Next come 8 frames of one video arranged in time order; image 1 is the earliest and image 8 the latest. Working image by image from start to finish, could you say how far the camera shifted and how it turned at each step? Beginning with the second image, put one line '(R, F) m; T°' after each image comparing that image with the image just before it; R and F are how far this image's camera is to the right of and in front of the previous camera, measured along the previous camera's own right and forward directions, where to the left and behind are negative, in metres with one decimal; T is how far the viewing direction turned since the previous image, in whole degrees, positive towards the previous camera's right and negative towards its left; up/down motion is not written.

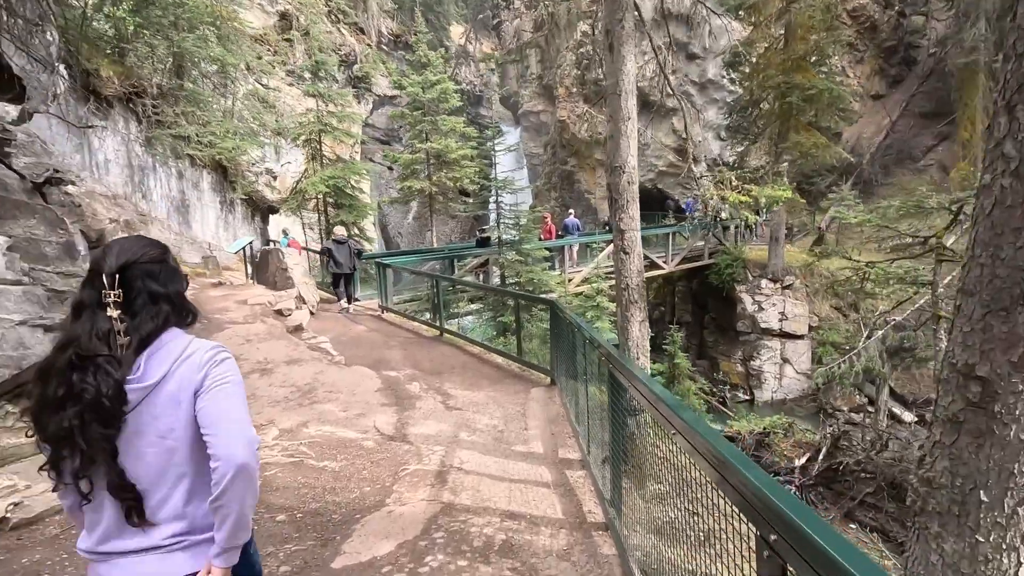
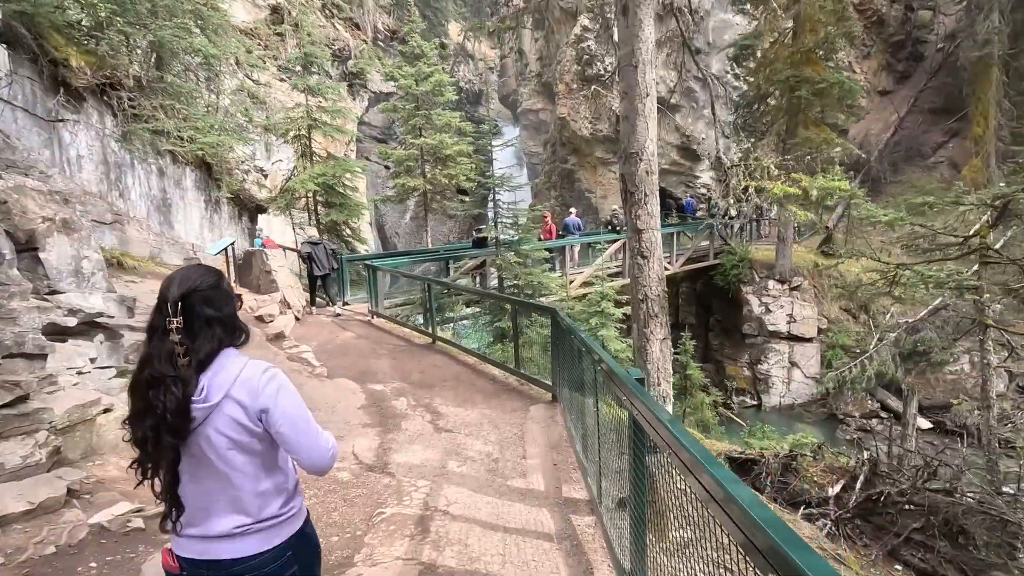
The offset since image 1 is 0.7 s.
(0.0, +0.6) m; 0°
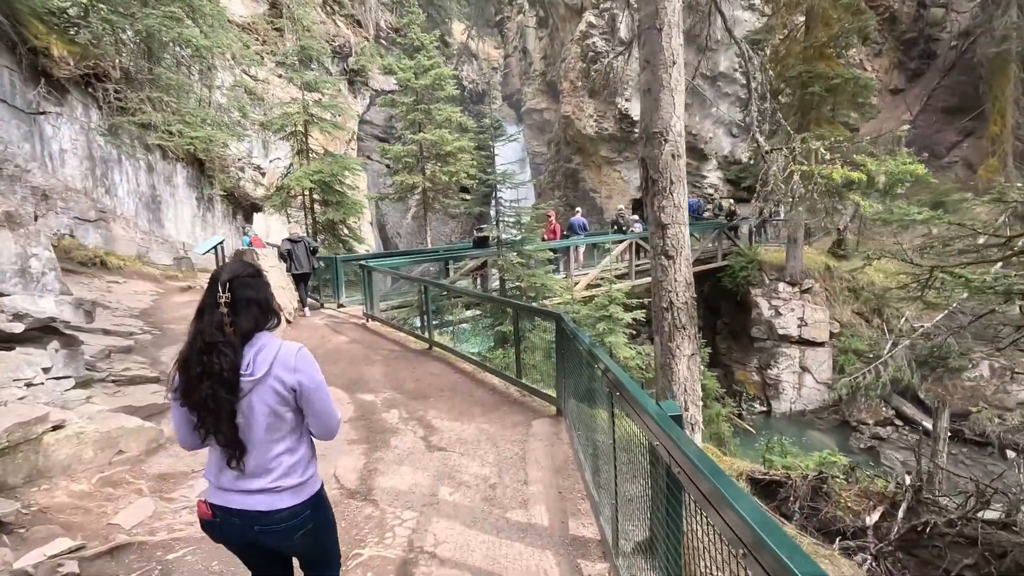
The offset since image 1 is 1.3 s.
(0.0, +0.5) m; 0°
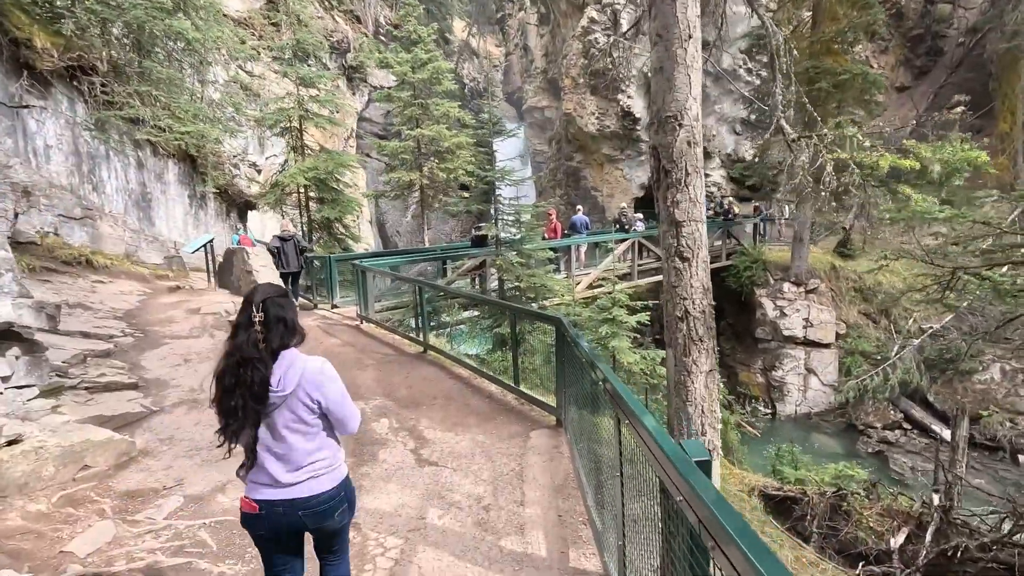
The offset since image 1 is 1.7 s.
(0.0, +0.3) m; 0°
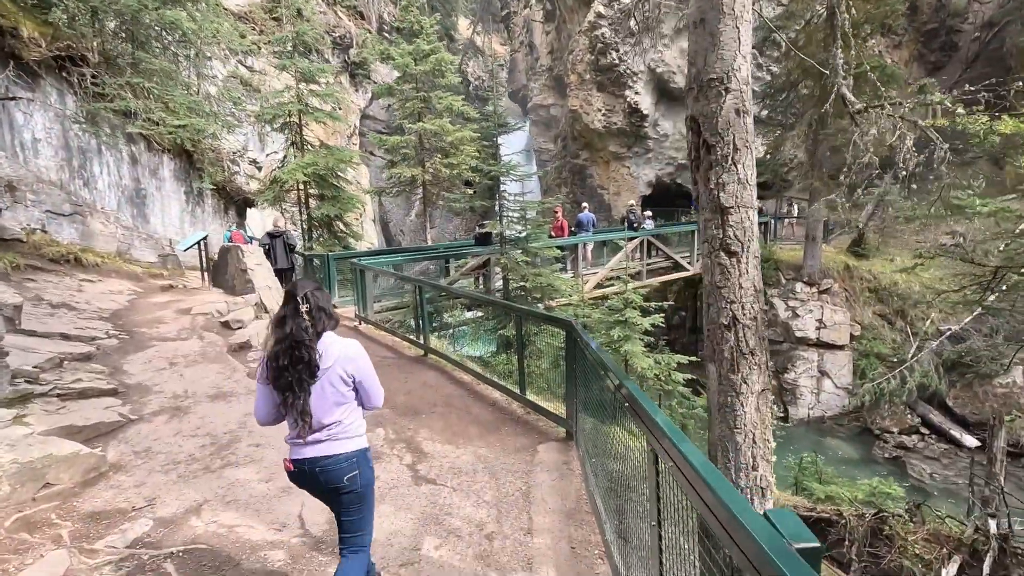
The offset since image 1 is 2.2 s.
(0.0, +0.4) m; 0°
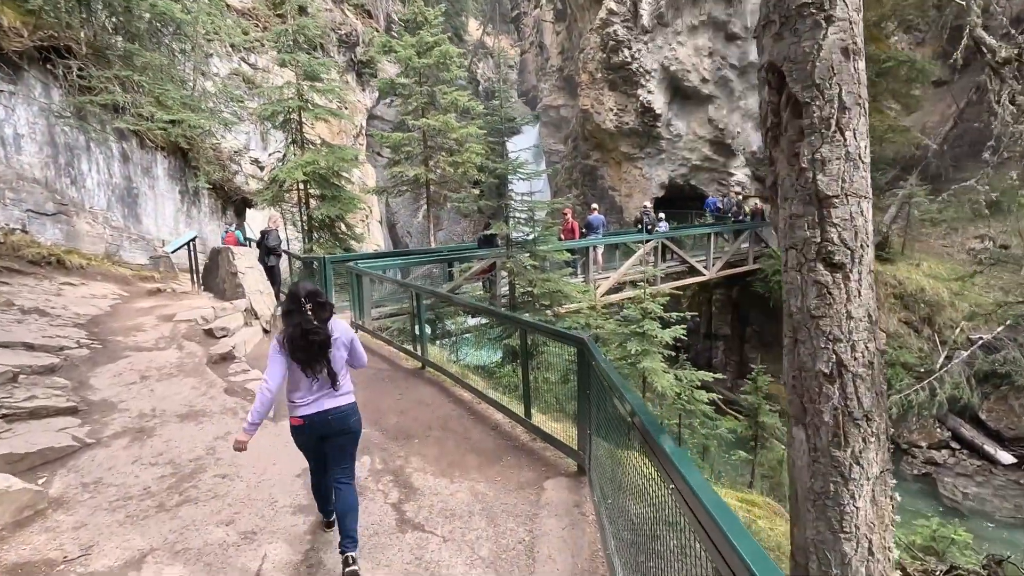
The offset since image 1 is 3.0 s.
(0.0, +0.6) m; -1°
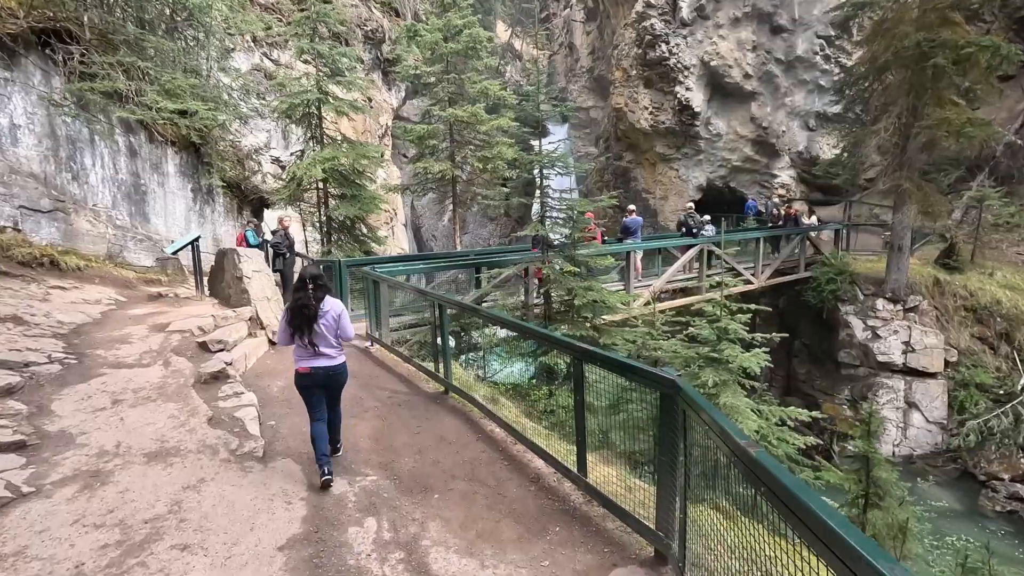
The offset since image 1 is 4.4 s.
(-0.2, +1.0) m; -3°
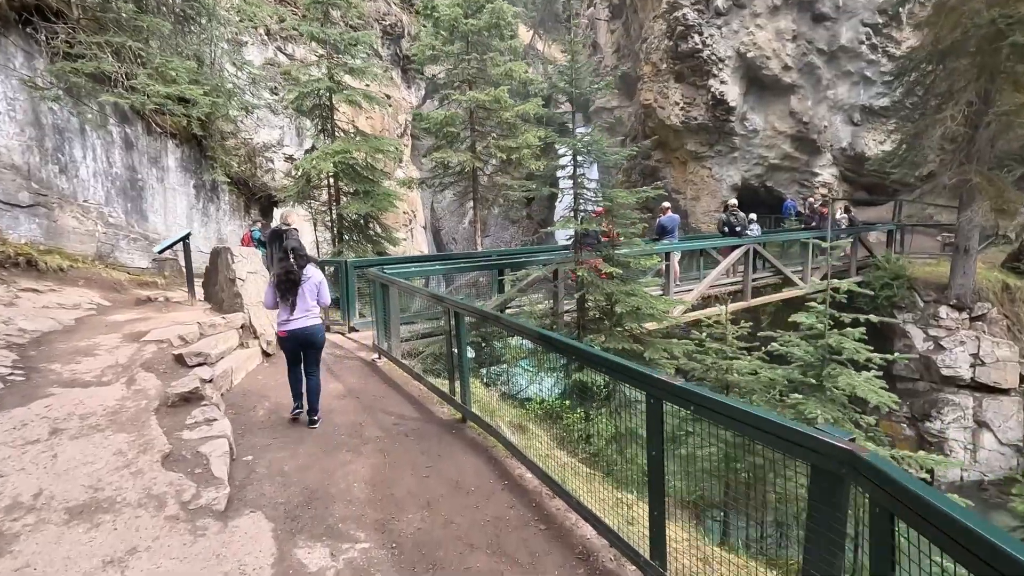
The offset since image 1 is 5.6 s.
(-0.1, +1.0) m; -2°
